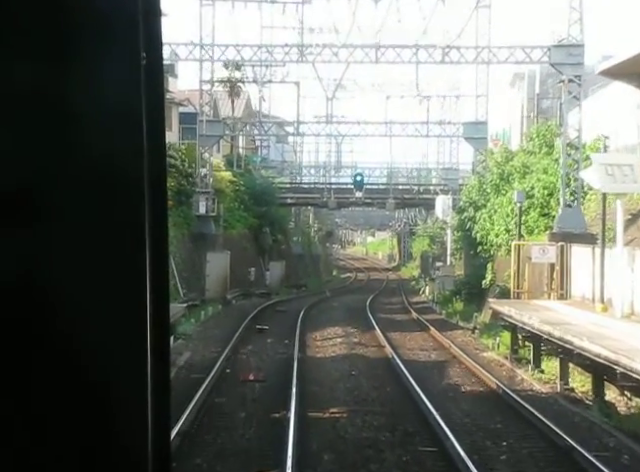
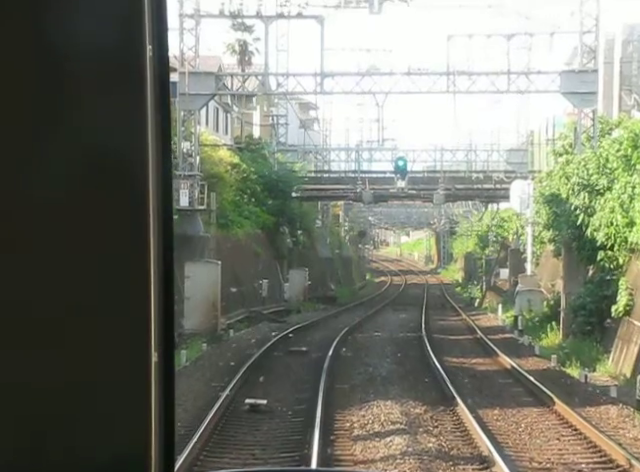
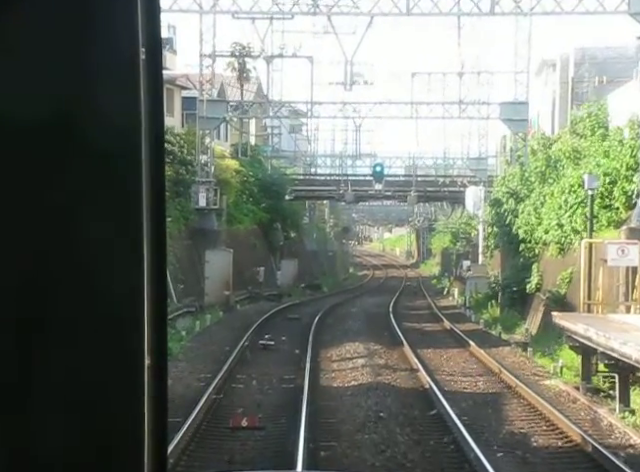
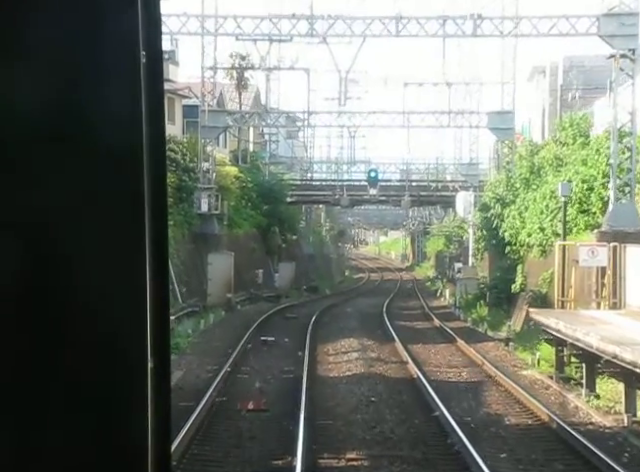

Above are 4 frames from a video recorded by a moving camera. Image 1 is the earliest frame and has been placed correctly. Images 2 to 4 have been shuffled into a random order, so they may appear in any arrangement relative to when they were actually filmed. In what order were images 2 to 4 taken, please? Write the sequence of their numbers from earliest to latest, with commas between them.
4, 3, 2
